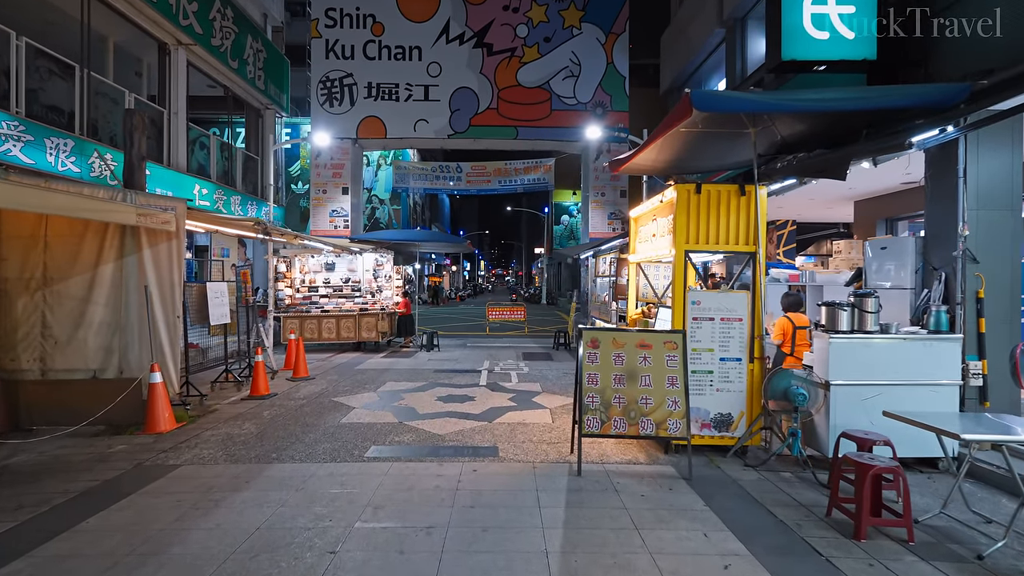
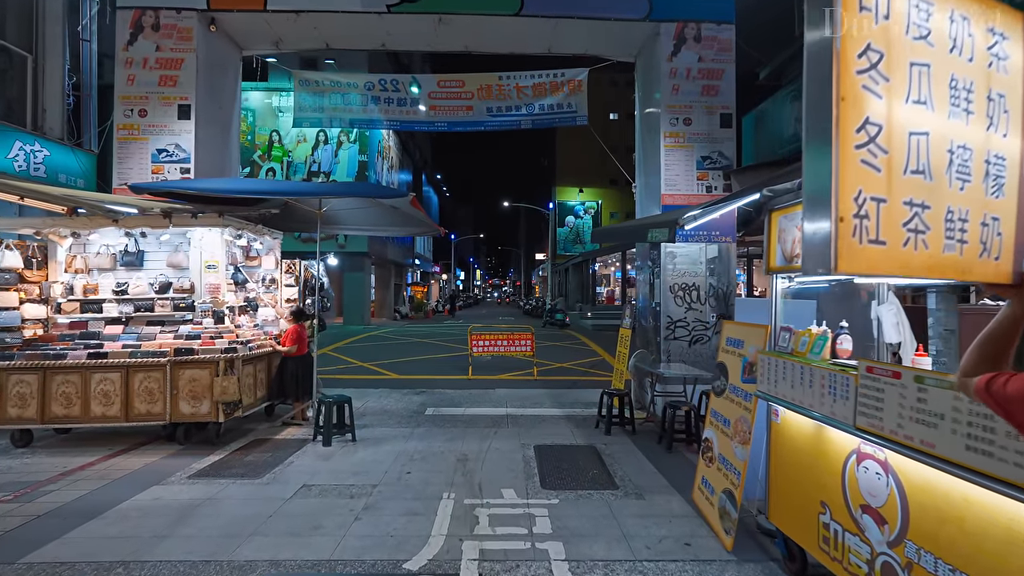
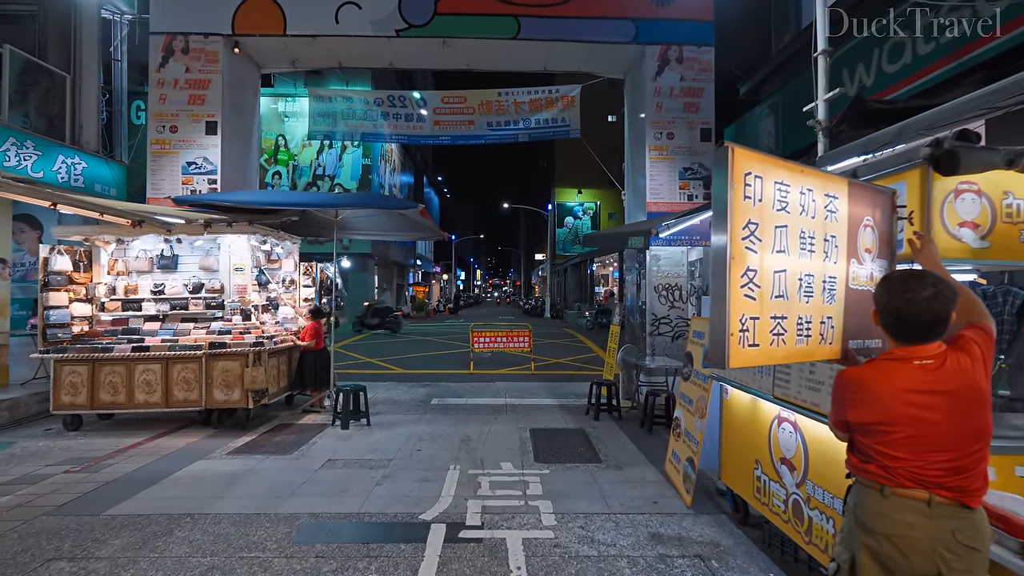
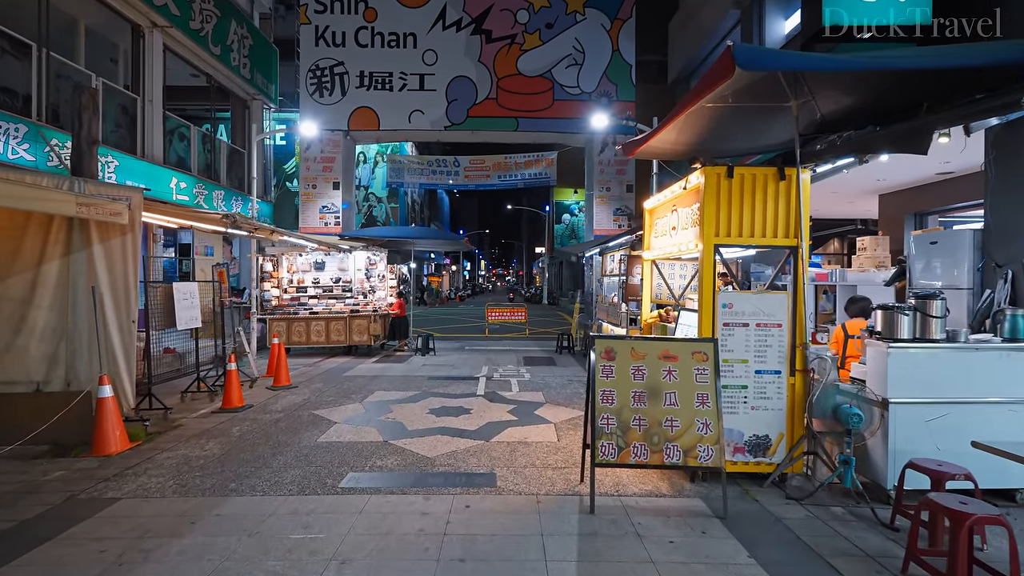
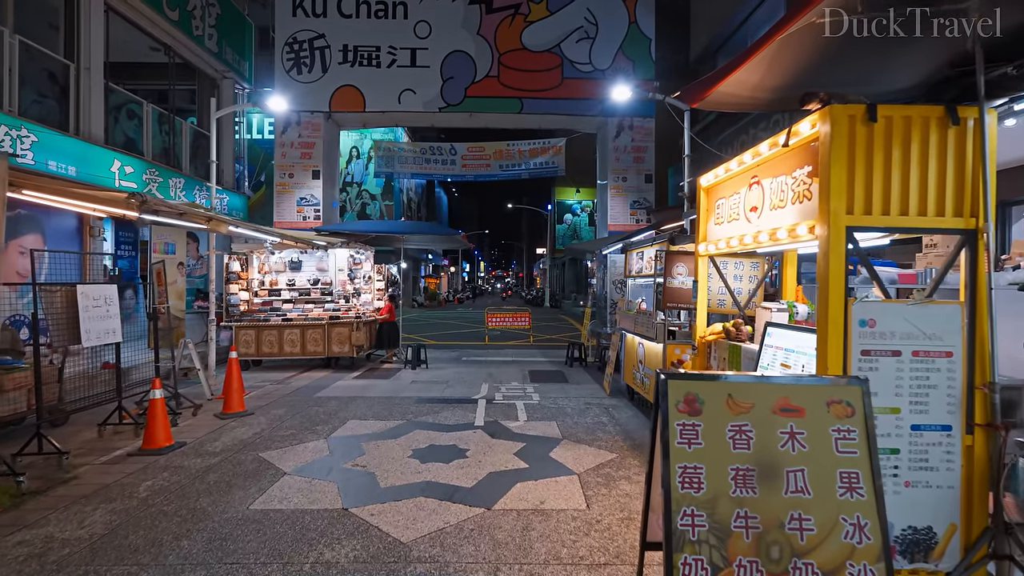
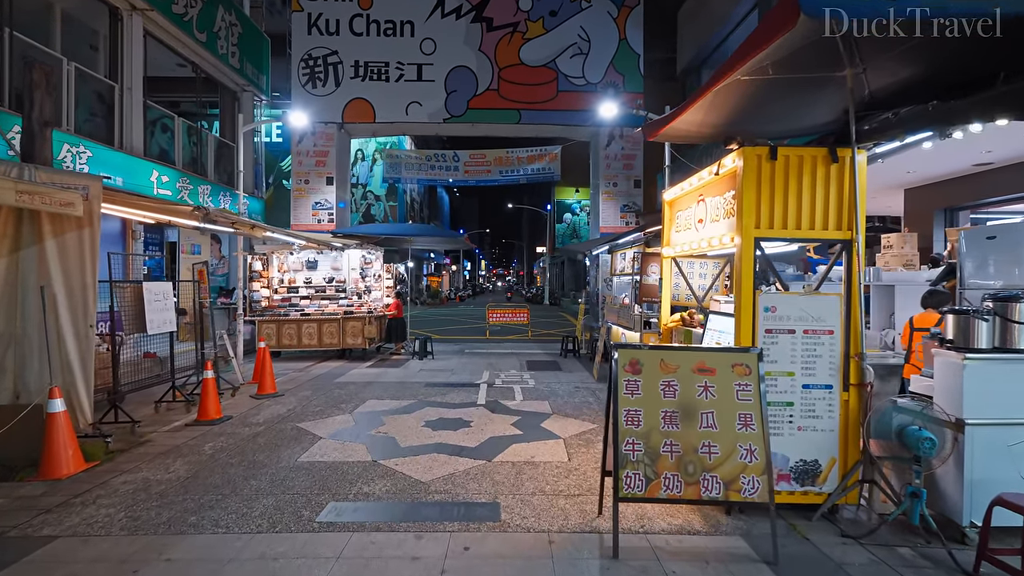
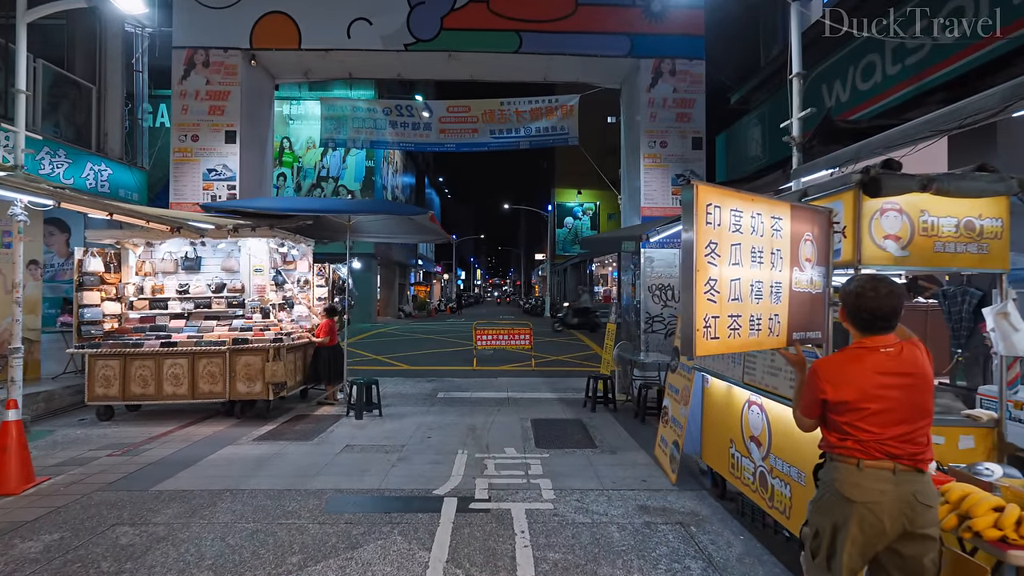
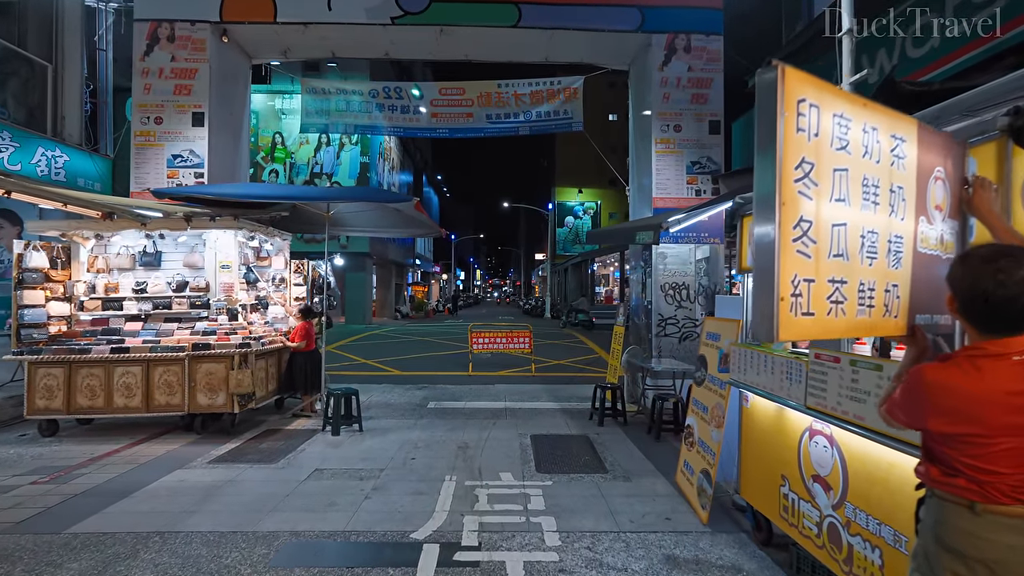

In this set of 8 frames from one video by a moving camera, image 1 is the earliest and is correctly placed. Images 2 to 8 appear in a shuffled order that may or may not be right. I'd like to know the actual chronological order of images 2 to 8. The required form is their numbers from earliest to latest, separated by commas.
4, 6, 5, 7, 3, 8, 2
